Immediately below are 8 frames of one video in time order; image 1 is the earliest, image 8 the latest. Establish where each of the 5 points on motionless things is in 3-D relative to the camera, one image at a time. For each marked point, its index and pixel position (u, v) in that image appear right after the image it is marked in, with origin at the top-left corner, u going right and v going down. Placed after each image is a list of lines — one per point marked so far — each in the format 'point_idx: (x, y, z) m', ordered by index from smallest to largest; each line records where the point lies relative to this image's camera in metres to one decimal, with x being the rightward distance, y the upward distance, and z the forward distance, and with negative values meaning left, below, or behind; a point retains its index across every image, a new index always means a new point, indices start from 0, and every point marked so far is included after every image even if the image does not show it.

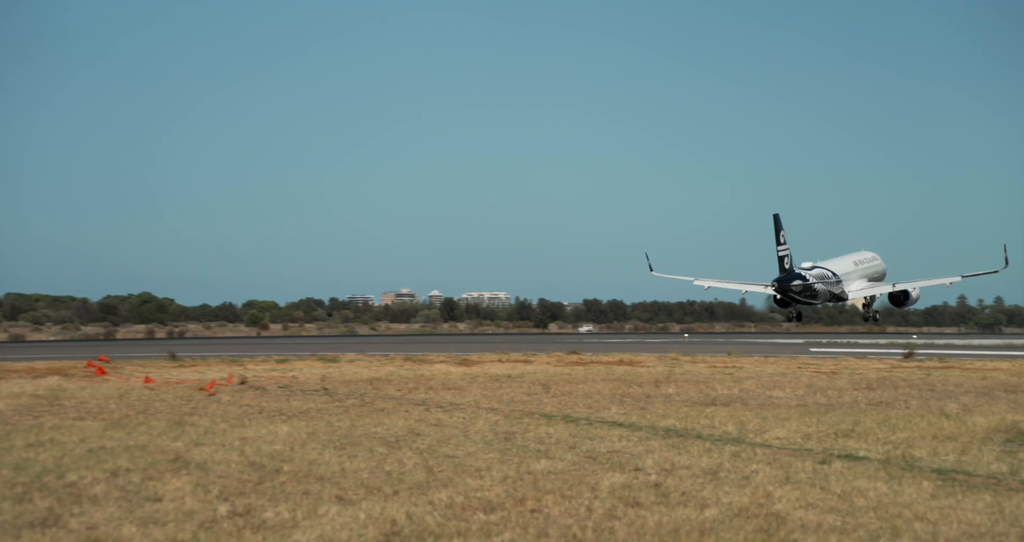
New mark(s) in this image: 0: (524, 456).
0: (+0.2, -3.2, +18.8) m
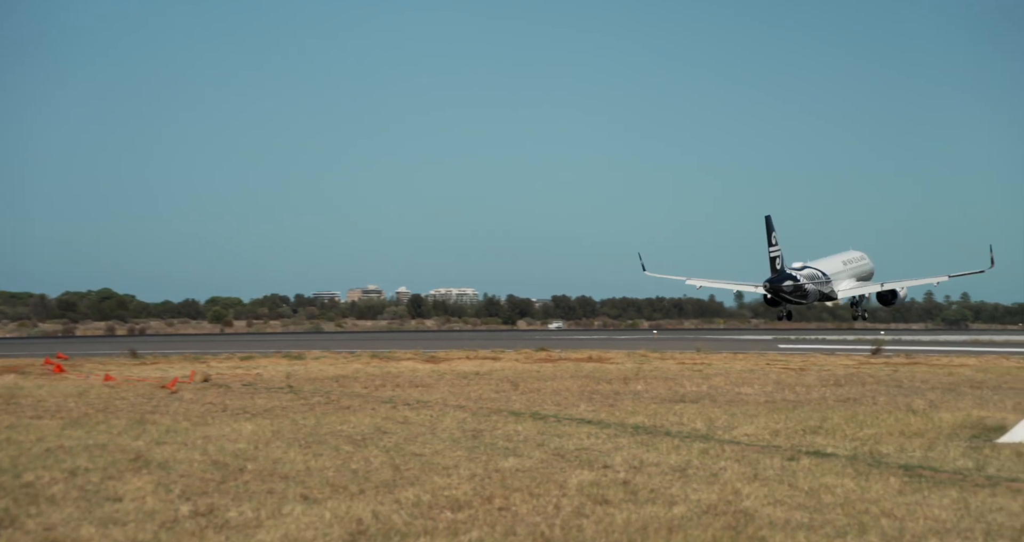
0: (-0.4, -3.1, +18.8) m
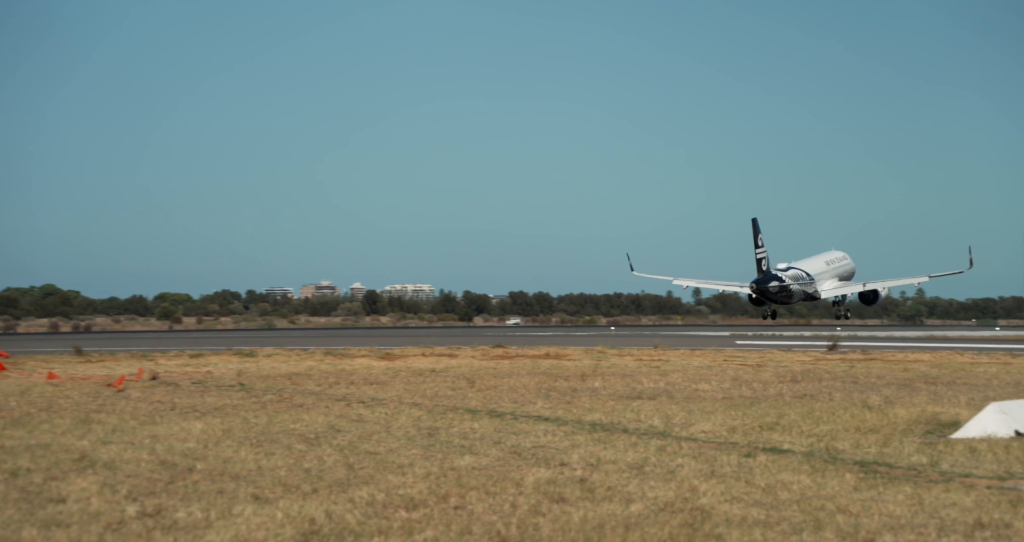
0: (-1.1, -3.1, +18.6) m
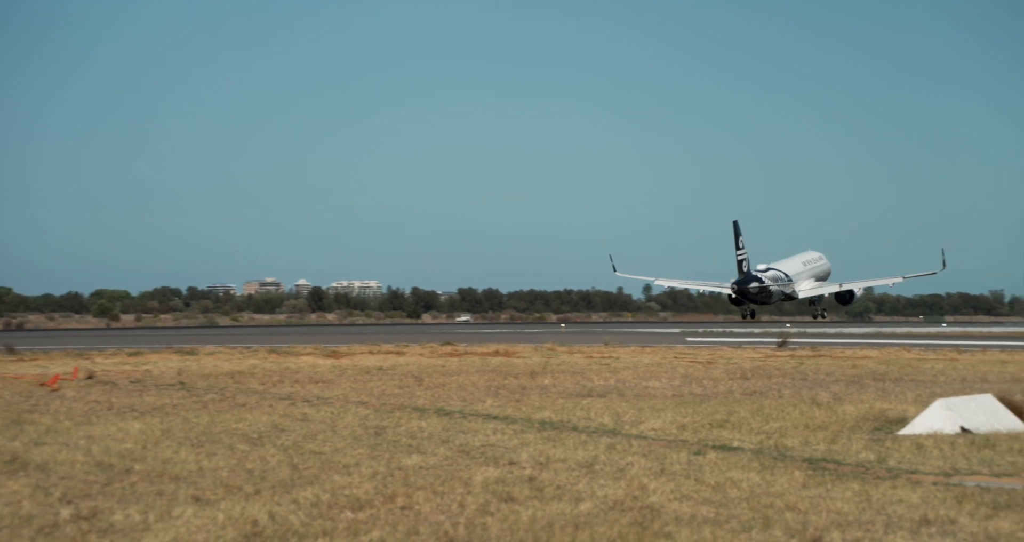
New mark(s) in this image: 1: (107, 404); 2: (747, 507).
0: (-2.0, -3.0, +18.3) m
1: (-7.3, -2.4, +19.9) m
2: (+3.3, -3.3, +15.6) m
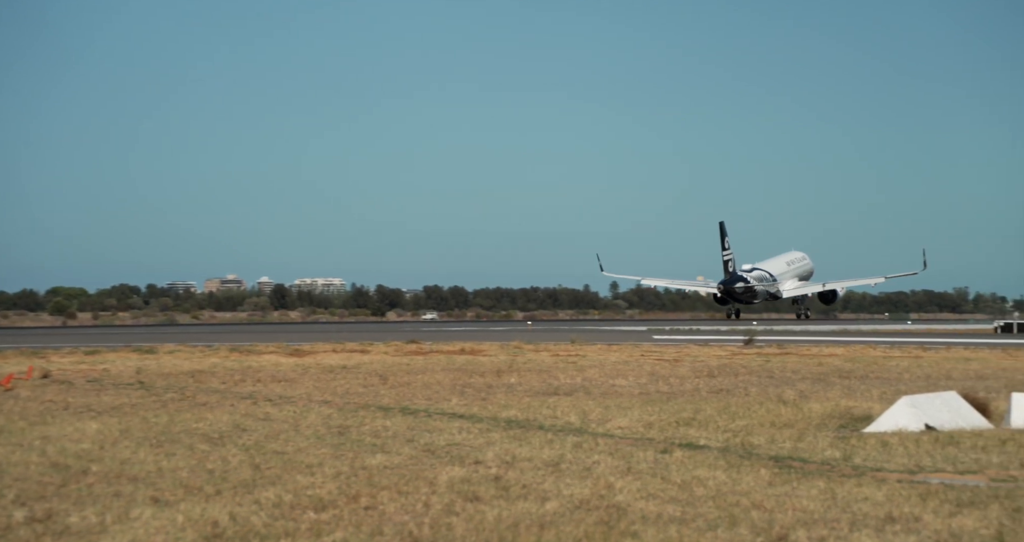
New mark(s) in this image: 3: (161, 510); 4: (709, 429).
0: (-2.5, -3.0, +18.1) m
1: (-7.9, -2.4, +19.6) m
2: (+2.8, -3.3, +15.5) m
3: (-4.8, -3.3, +15.1) m
4: (+3.5, -2.8, +19.6) m
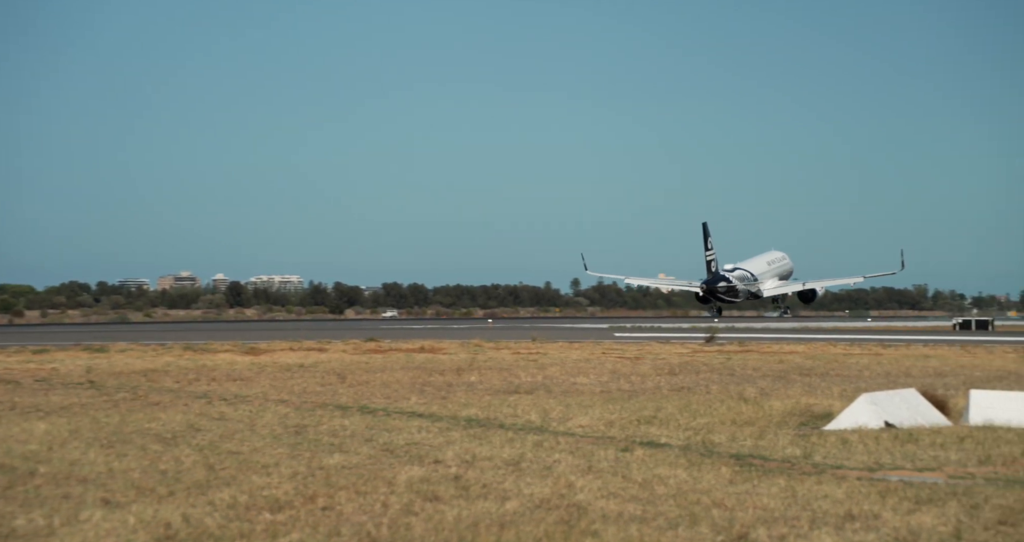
0: (-3.2, -2.9, +17.8) m
1: (-8.6, -2.3, +19.2) m
2: (+2.2, -3.3, +15.4) m
3: (-5.4, -3.2, +14.7) m
4: (+2.8, -2.8, +19.5) m
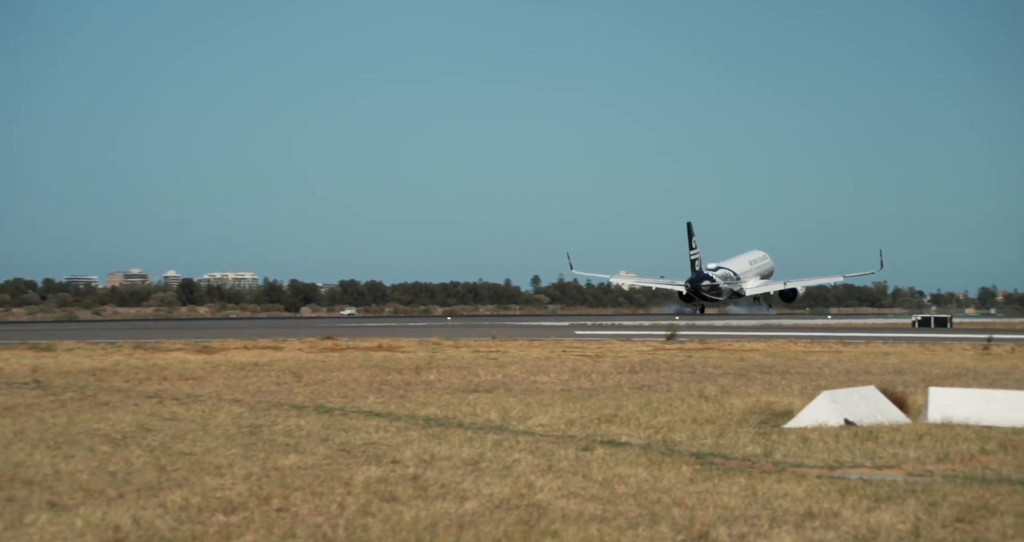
0: (-3.8, -2.9, +17.5) m
1: (-9.3, -2.3, +18.7) m
2: (+1.7, -3.2, +15.2) m
3: (-6.0, -3.2, +14.3) m
4: (+2.1, -2.7, +19.3) m
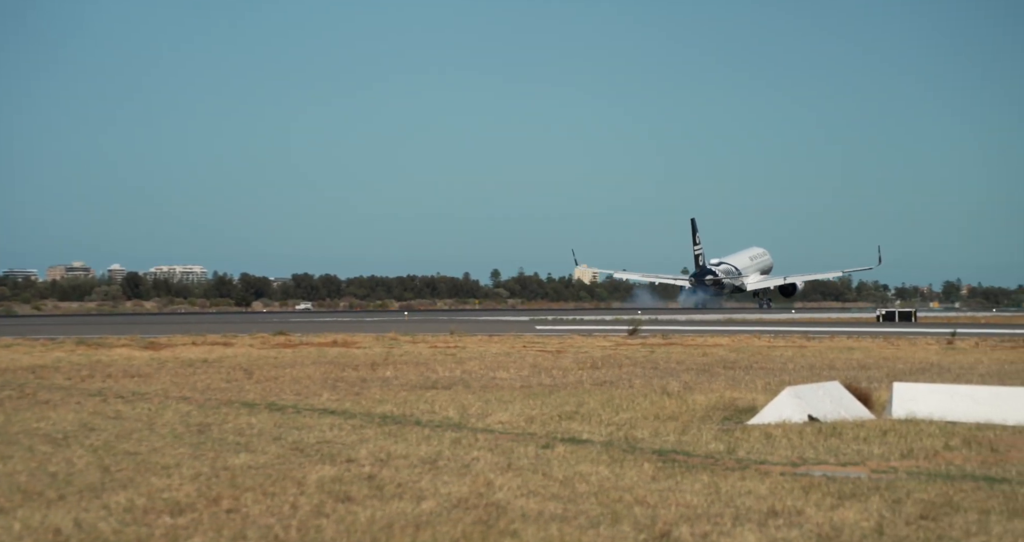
0: (-4.5, -2.8, +16.9) m
1: (-10.0, -2.1, +17.9) m
2: (+1.1, -3.1, +14.7) m
3: (-6.5, -3.1, +13.7) m
4: (+1.4, -2.6, +18.9) m
